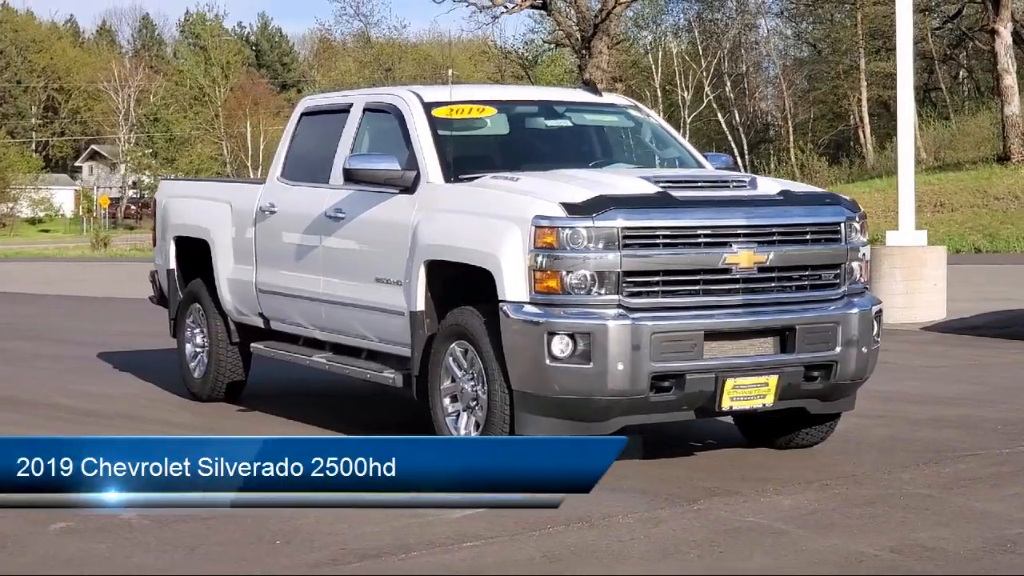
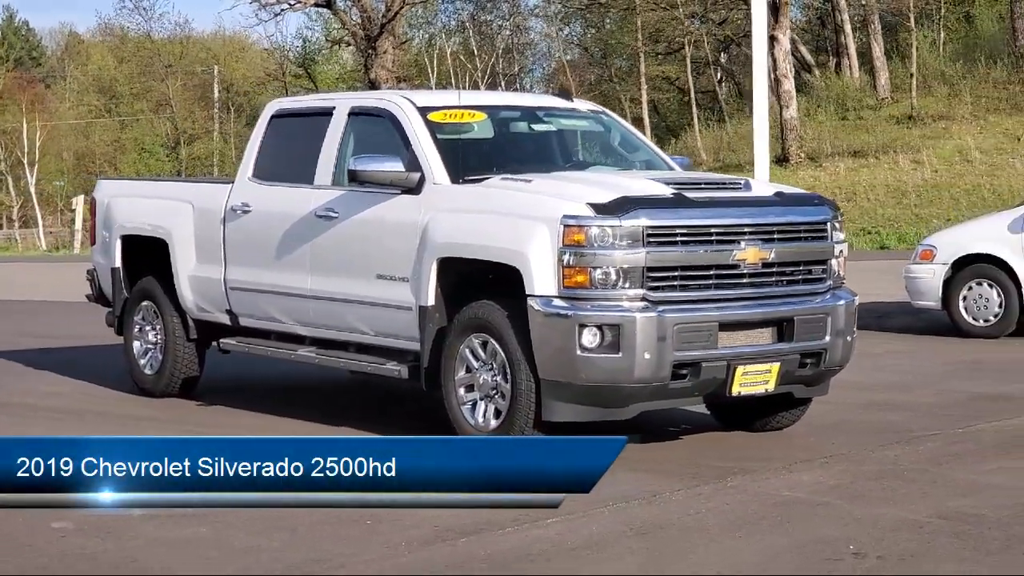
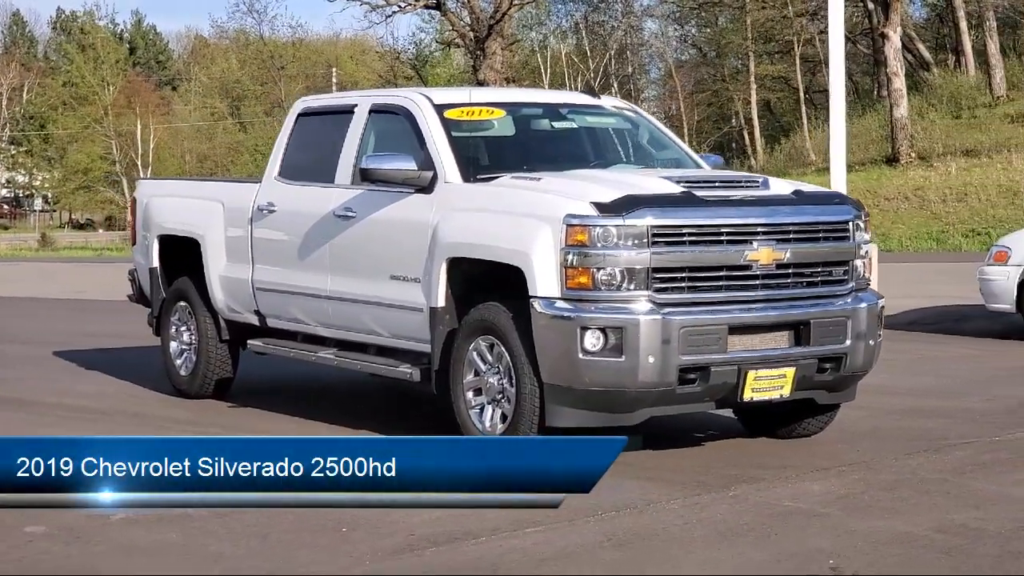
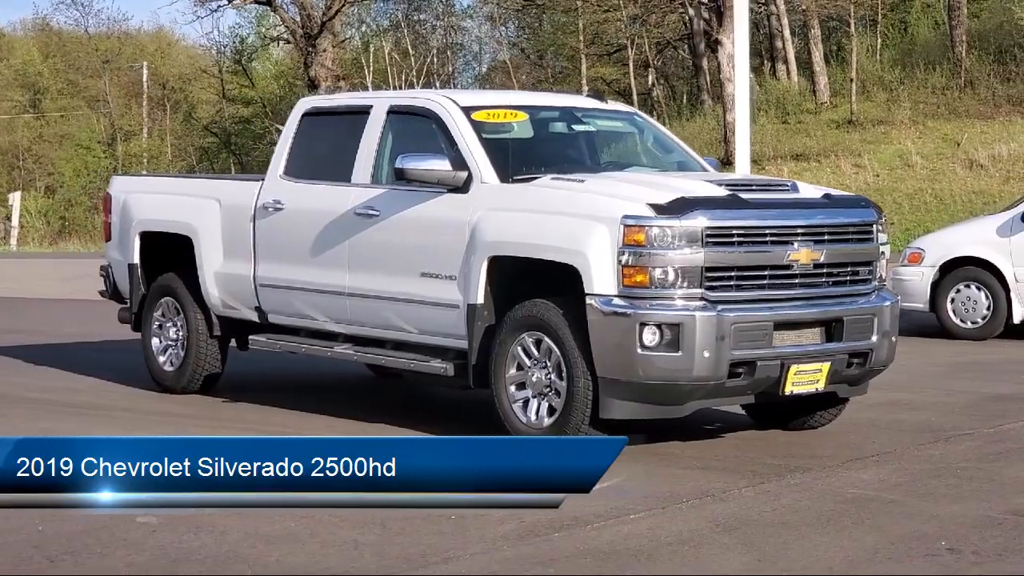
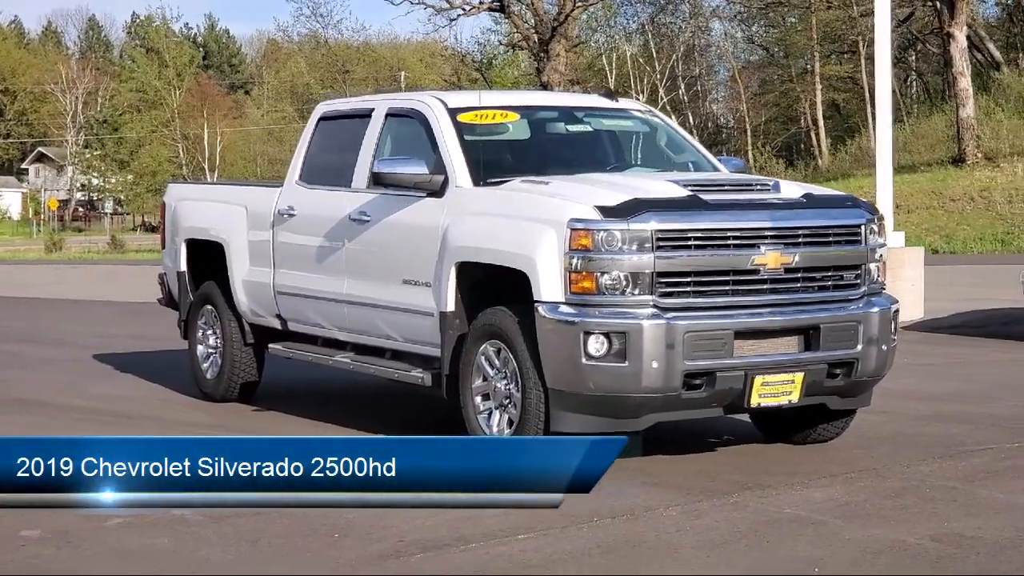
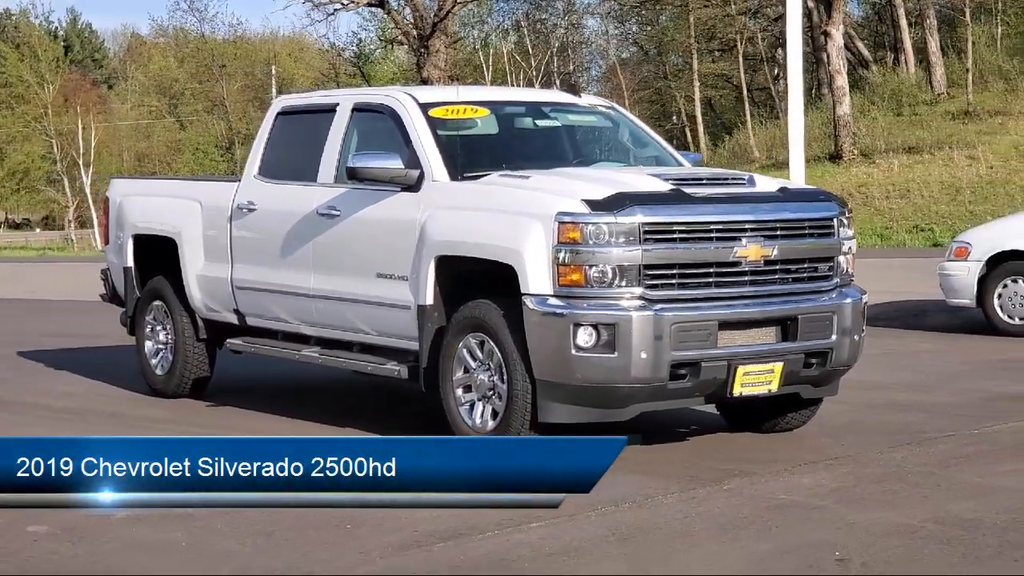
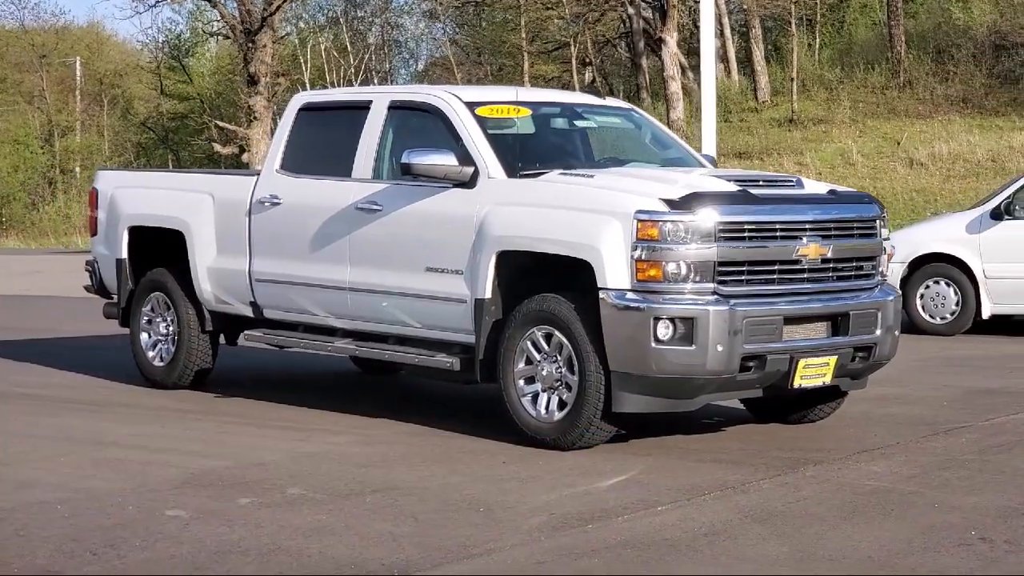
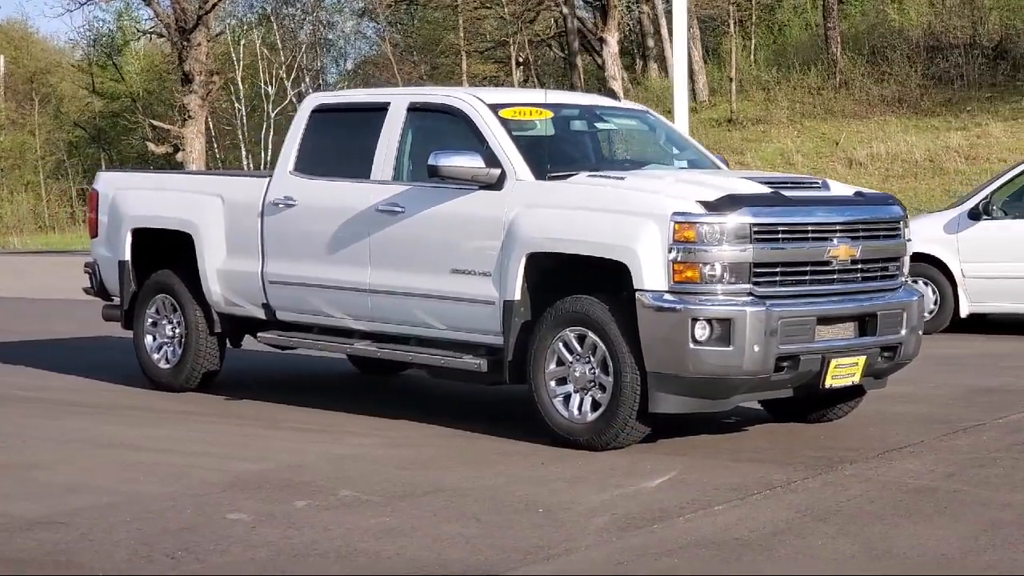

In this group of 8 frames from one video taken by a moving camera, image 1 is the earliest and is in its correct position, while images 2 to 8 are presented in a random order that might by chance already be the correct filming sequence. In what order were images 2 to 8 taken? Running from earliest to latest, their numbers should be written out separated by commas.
5, 3, 6, 2, 4, 7, 8
